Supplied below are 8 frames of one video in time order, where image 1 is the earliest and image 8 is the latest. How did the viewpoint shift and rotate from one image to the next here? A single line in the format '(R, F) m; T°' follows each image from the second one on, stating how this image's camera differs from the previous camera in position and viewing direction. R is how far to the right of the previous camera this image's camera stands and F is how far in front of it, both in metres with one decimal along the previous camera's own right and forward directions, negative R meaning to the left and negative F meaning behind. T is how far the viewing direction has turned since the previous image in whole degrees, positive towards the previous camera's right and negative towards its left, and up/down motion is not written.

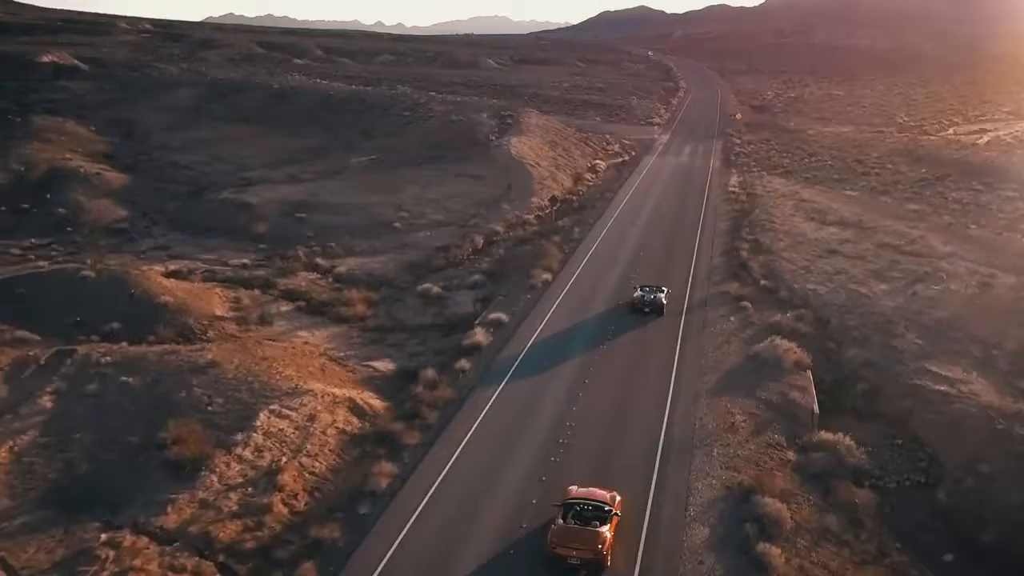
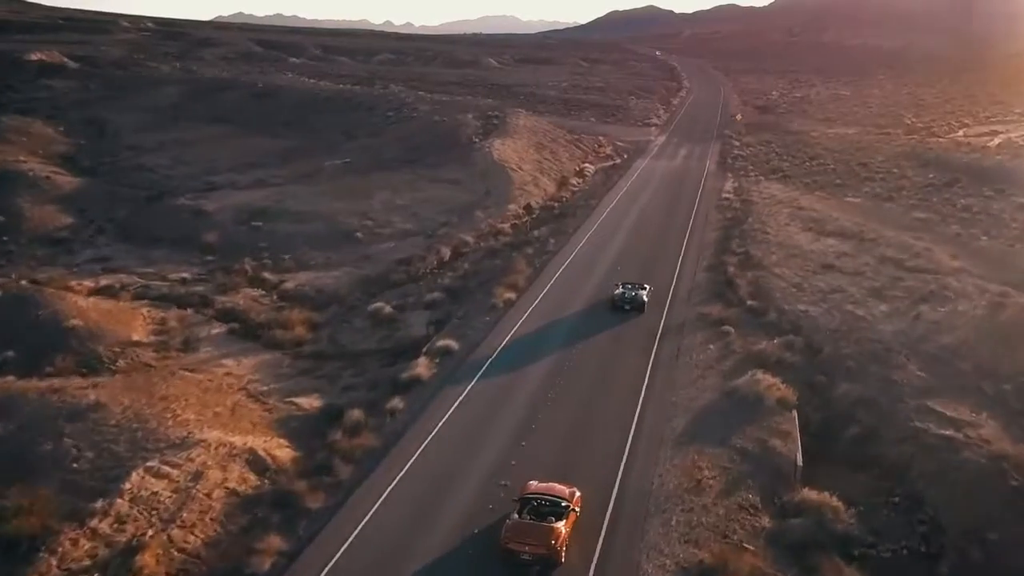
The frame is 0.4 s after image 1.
(+2.0, +3.8) m; -1°
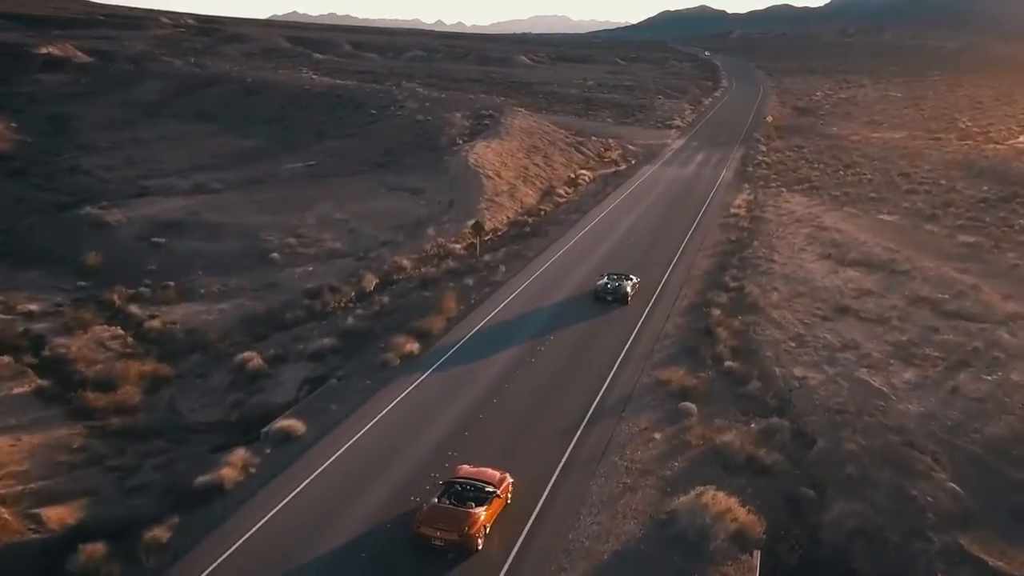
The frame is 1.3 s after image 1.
(+4.5, +8.7) m; -3°
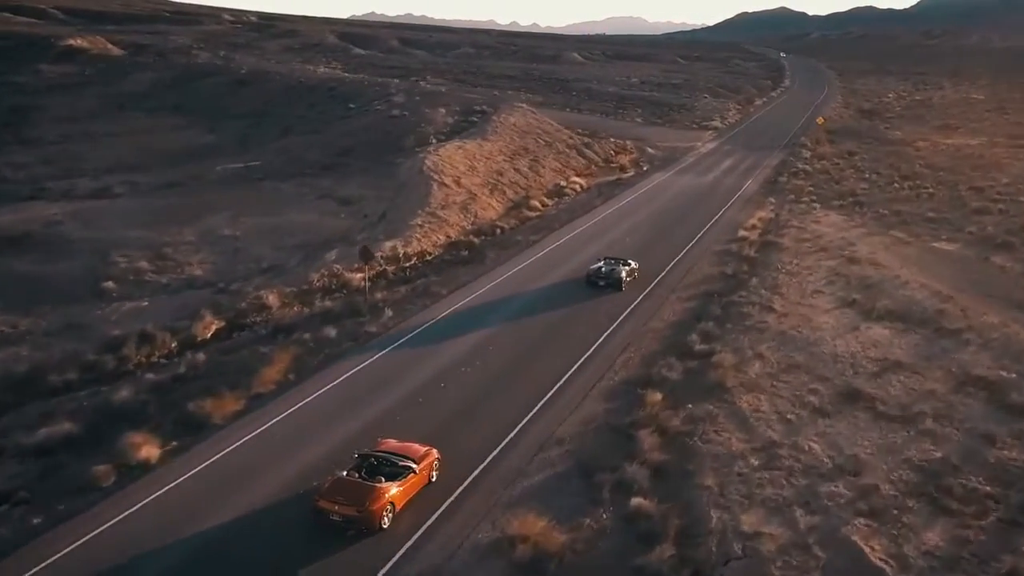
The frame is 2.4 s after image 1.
(+5.5, +10.4) m; -4°
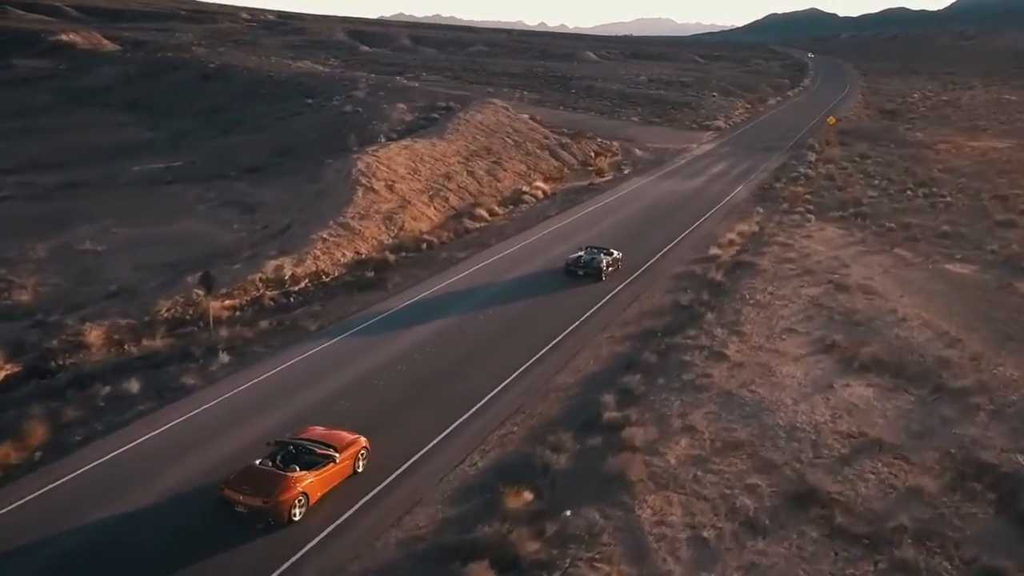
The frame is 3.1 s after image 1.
(+3.8, +6.4) m; -2°
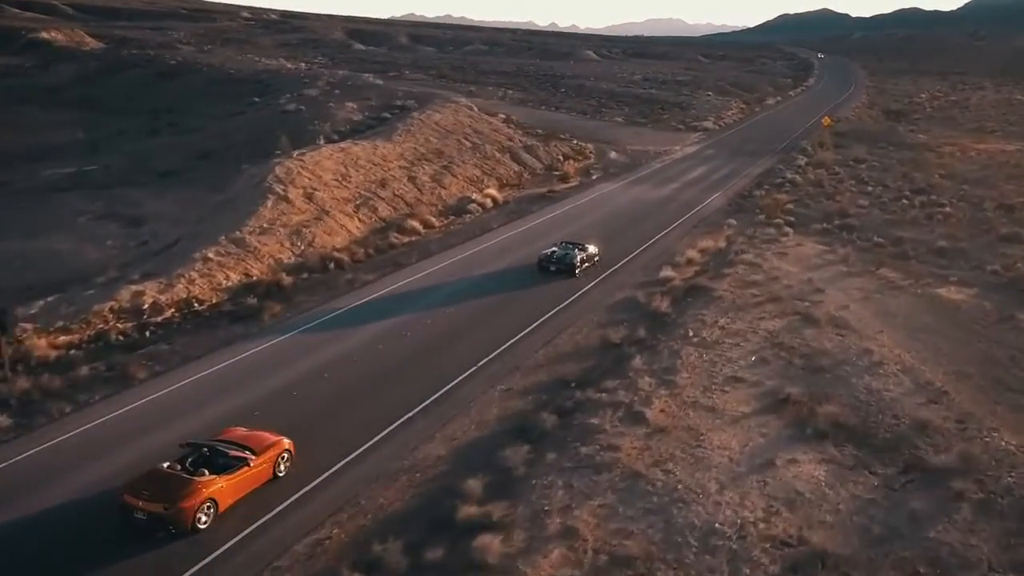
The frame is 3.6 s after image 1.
(+3.0, +4.7) m; -1°
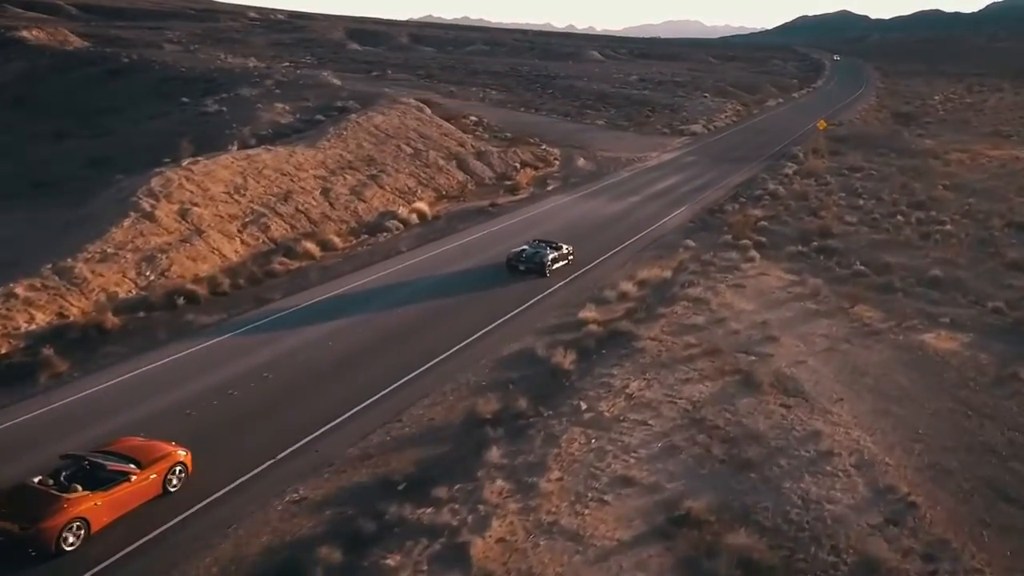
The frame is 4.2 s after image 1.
(+3.5, +5.5) m; -1°
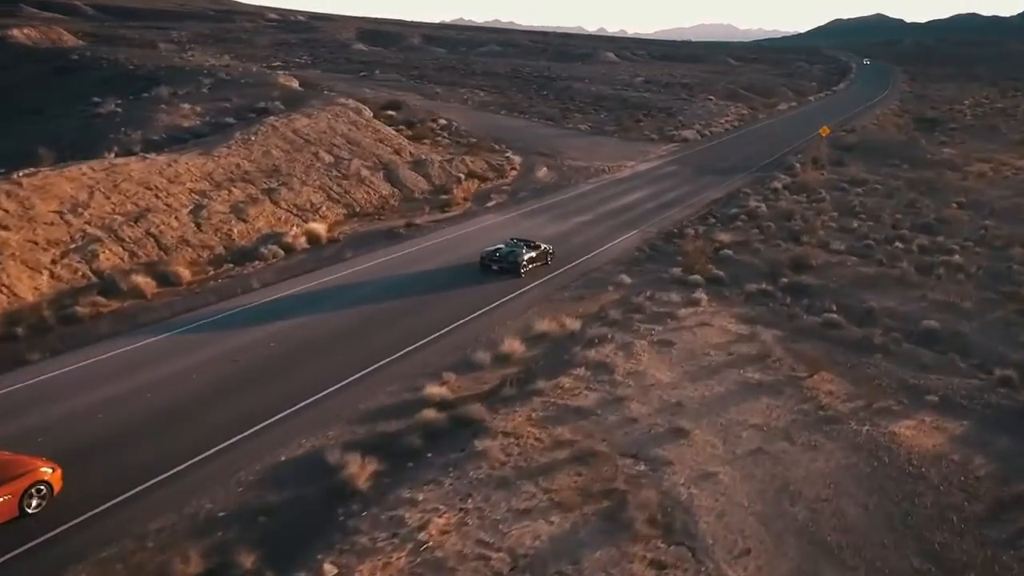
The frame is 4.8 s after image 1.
(+4.0, +6.3) m; -2°
